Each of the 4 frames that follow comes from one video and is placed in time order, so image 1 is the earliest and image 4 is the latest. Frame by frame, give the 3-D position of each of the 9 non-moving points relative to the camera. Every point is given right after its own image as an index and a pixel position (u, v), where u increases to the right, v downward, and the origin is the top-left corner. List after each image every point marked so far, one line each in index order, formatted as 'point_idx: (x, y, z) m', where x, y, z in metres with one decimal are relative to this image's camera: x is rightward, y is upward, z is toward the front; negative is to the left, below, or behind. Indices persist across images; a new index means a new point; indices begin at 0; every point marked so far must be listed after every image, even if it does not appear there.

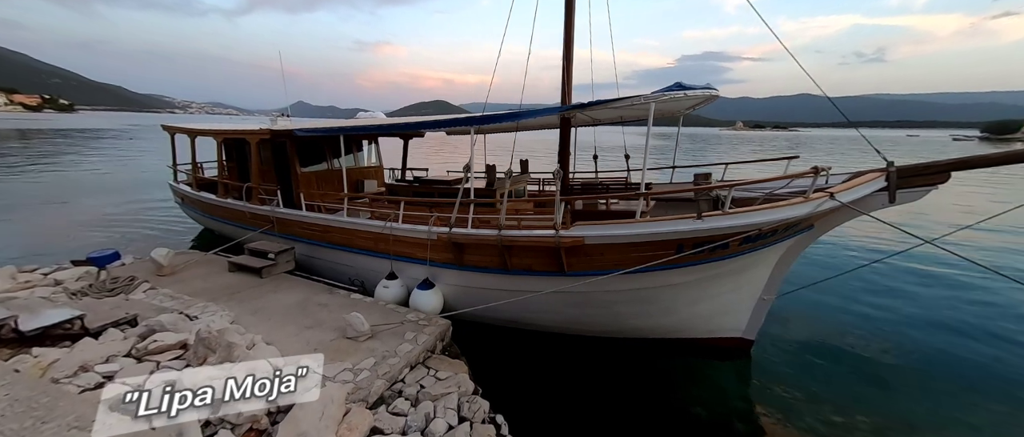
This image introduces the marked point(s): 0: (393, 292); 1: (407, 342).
0: (-2.0, -1.3, +6.4) m
1: (-1.4, -1.7, +5.0) m
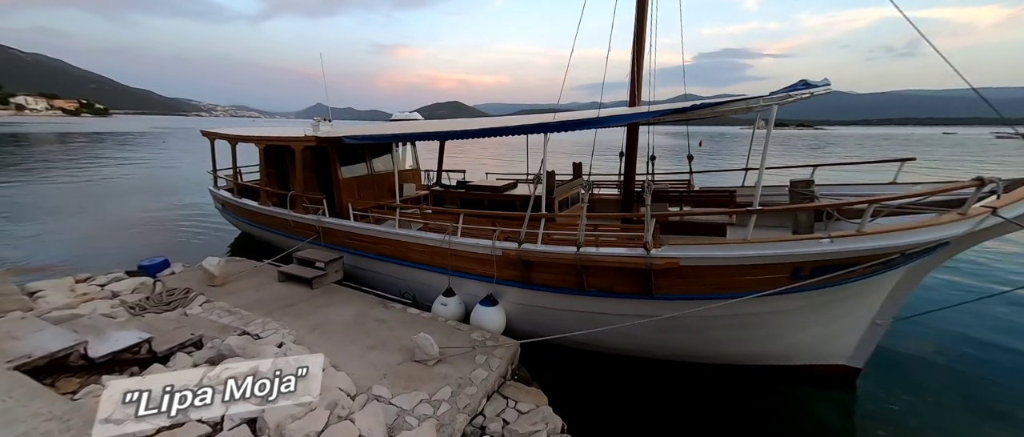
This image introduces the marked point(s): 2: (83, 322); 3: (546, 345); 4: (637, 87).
0: (-1.0, -1.4, +6.0) m
1: (-0.4, -1.8, +4.7) m
2: (-4.7, -1.1, +4.1) m
3: (+0.5, -1.9, +5.6) m
4: (+2.5, +2.7, +7.5) m
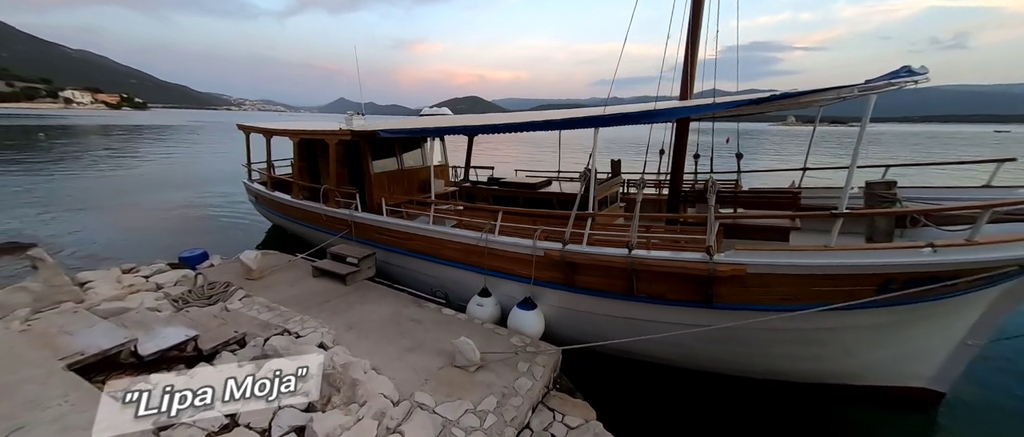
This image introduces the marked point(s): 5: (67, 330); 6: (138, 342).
0: (-0.4, -1.4, +5.9) m
1: (+0.1, -1.8, +4.5) m
2: (-4.2, -1.1, +4.1) m
3: (+1.1, -1.9, +5.4) m
4: (+3.2, +2.6, +7.1) m
5: (-4.2, -1.0, +3.6) m
6: (-3.5, -1.1, +3.5) m
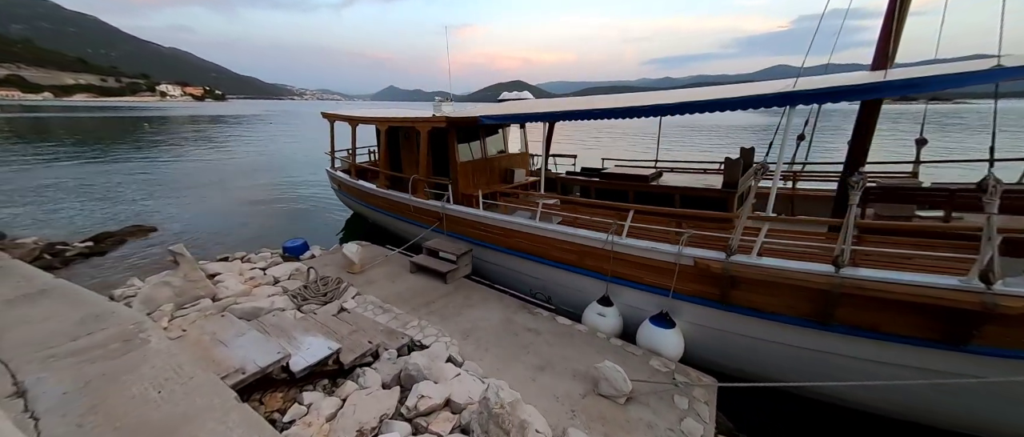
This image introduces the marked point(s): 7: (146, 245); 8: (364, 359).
0: (+1.4, -1.4, +5.2) m
1: (+1.7, -1.9, +3.7) m
2: (-2.6, -1.1, +3.9) m
3: (+2.8, -2.0, +4.5) m
4: (+5.2, +2.6, +5.8) m
5: (-2.6, -1.0, +3.3) m
6: (-2.0, -1.2, +3.2) m
7: (-8.8, -0.6, +9.0) m
8: (-1.4, -1.3, +3.6) m
